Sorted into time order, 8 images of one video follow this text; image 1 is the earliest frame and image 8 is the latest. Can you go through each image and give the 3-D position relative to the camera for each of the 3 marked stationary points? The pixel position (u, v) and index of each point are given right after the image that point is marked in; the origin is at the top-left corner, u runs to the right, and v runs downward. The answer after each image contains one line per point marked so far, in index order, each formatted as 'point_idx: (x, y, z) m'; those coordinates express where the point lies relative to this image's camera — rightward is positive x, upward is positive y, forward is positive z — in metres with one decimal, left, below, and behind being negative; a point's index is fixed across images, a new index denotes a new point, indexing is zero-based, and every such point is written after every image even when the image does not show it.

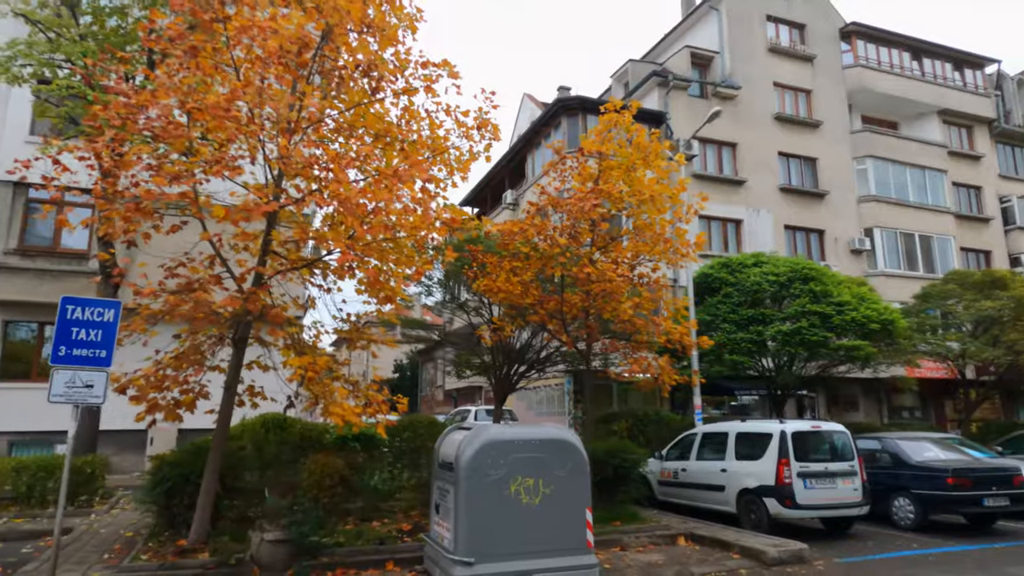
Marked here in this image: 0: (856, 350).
0: (+7.2, -1.3, +14.0) m
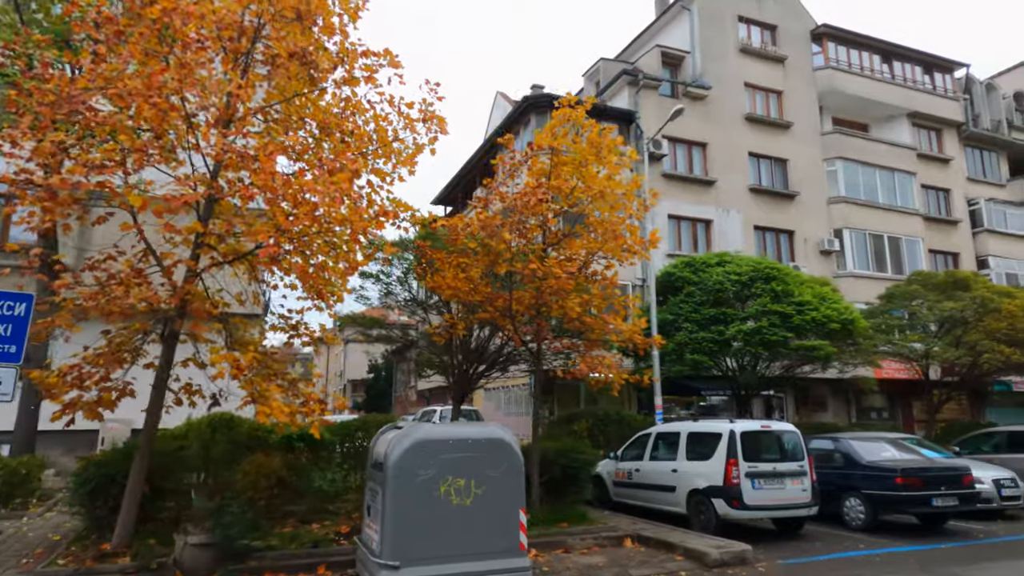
0: (+6.3, -1.3, +14.0) m
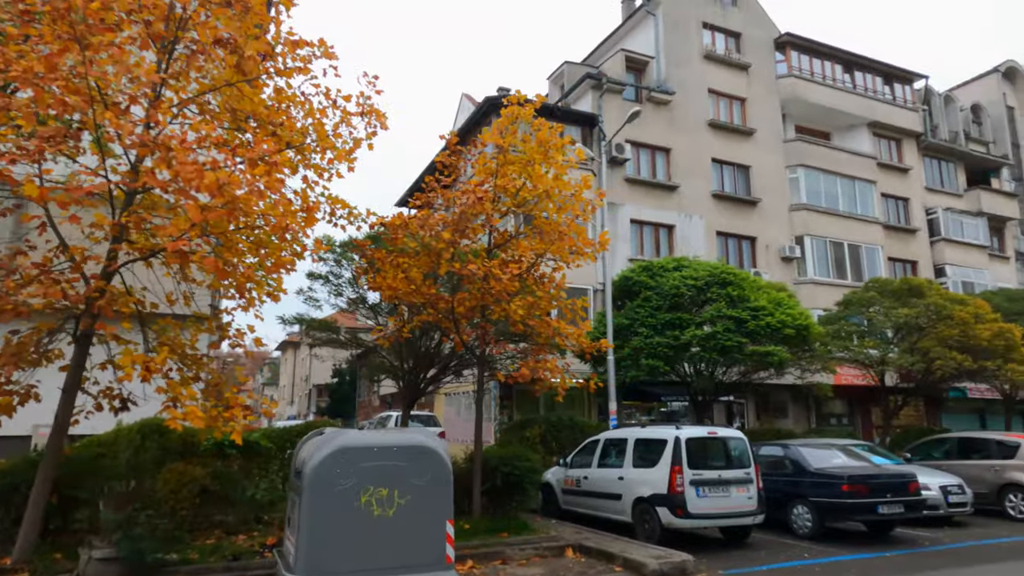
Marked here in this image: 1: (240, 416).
0: (+5.4, -1.4, +13.9) m
1: (-3.1, -1.4, +7.5) m
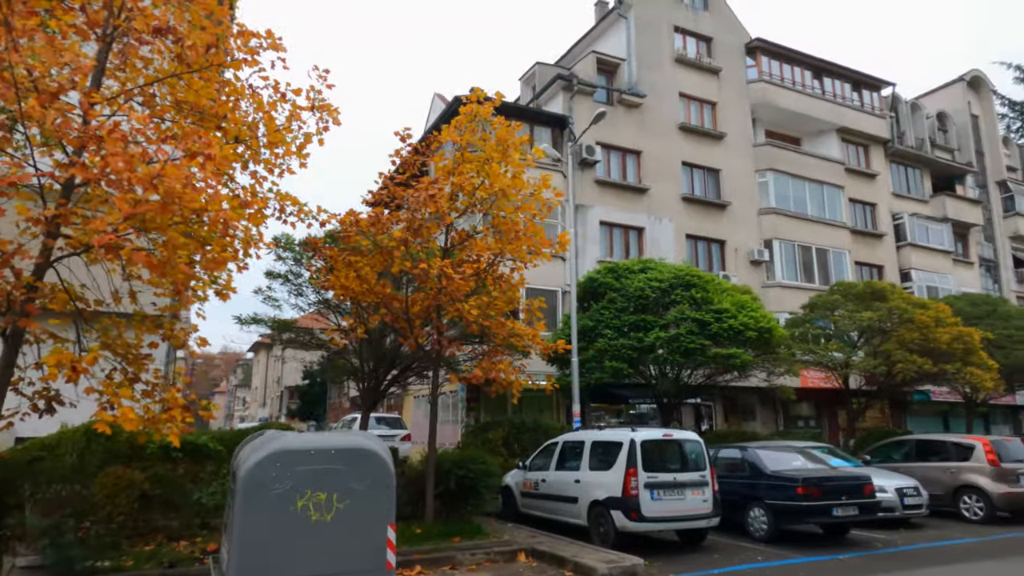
0: (+4.6, -1.5, +13.9) m
1: (-3.6, -1.4, +7.2) m
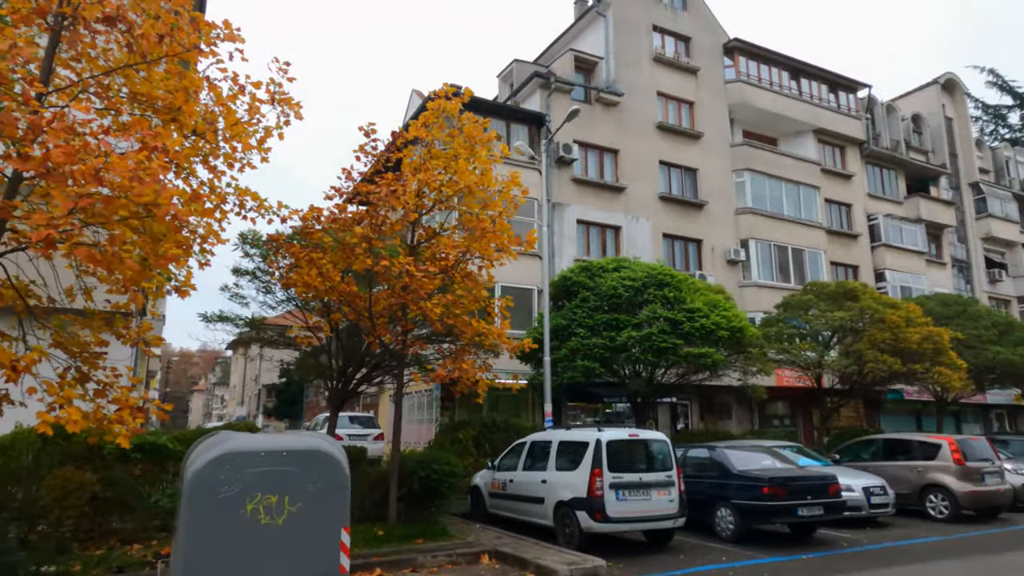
0: (+4.0, -1.4, +13.9) m
1: (-4.1, -1.4, +7.0) m
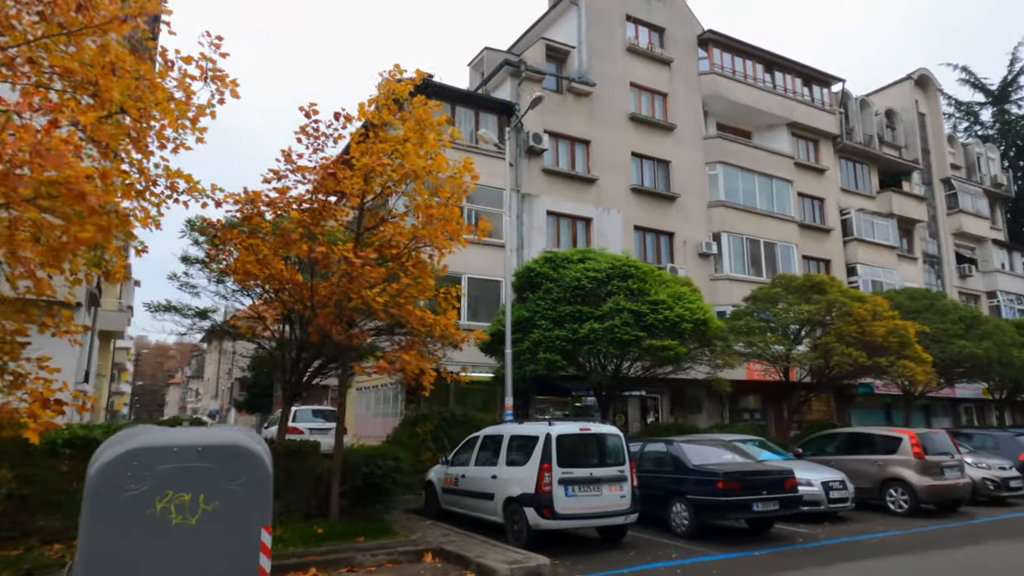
0: (+3.2, -1.3, +13.7) m
1: (-4.7, -1.2, +6.6) m
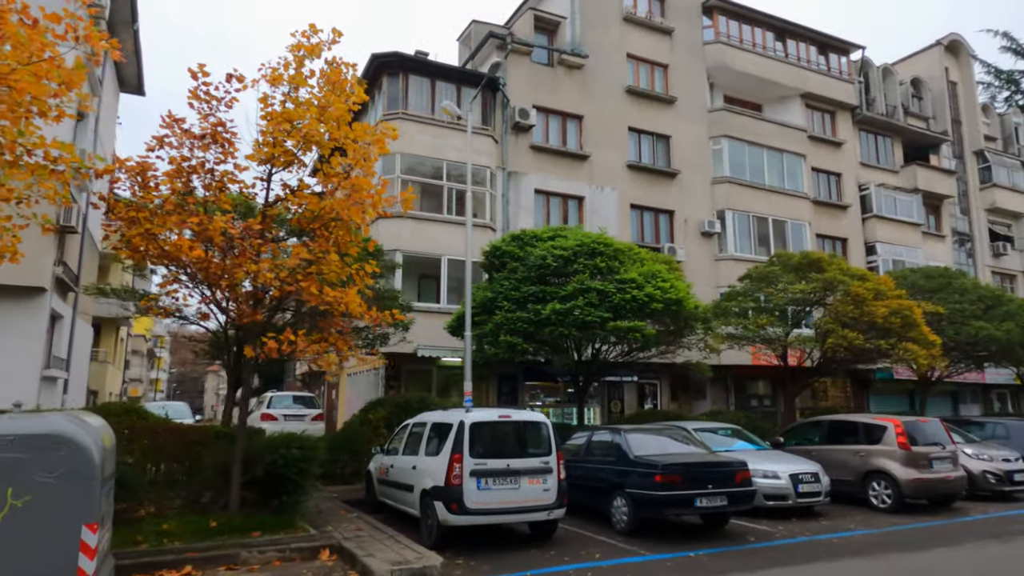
0: (+2.4, -0.8, +12.8) m
1: (-5.9, -1.0, +6.1) m
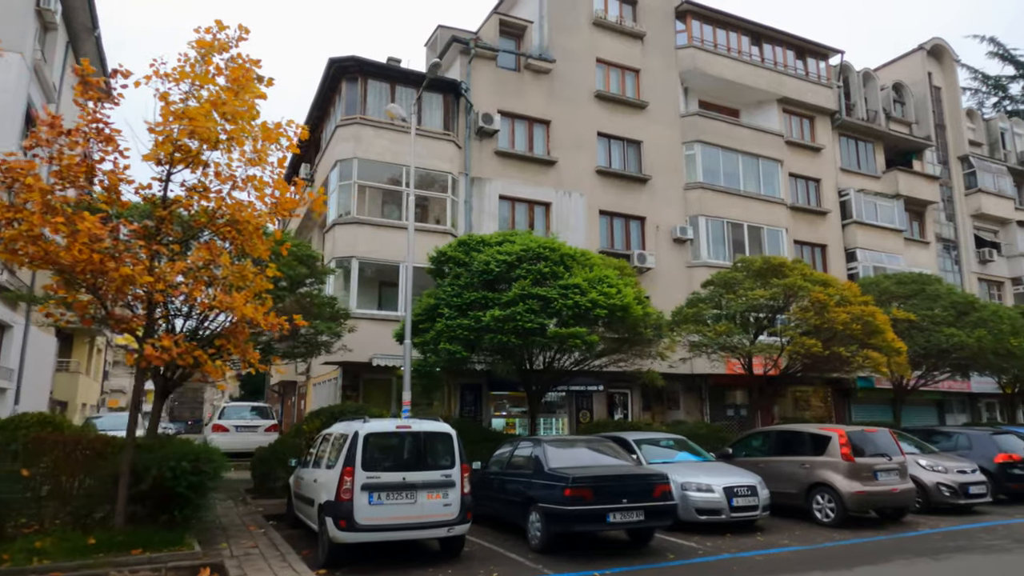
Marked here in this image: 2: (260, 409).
0: (+1.2, -1.0, +12.4) m
1: (-7.1, -1.0, +5.8) m
2: (-7.1, -3.4, +18.7) m
